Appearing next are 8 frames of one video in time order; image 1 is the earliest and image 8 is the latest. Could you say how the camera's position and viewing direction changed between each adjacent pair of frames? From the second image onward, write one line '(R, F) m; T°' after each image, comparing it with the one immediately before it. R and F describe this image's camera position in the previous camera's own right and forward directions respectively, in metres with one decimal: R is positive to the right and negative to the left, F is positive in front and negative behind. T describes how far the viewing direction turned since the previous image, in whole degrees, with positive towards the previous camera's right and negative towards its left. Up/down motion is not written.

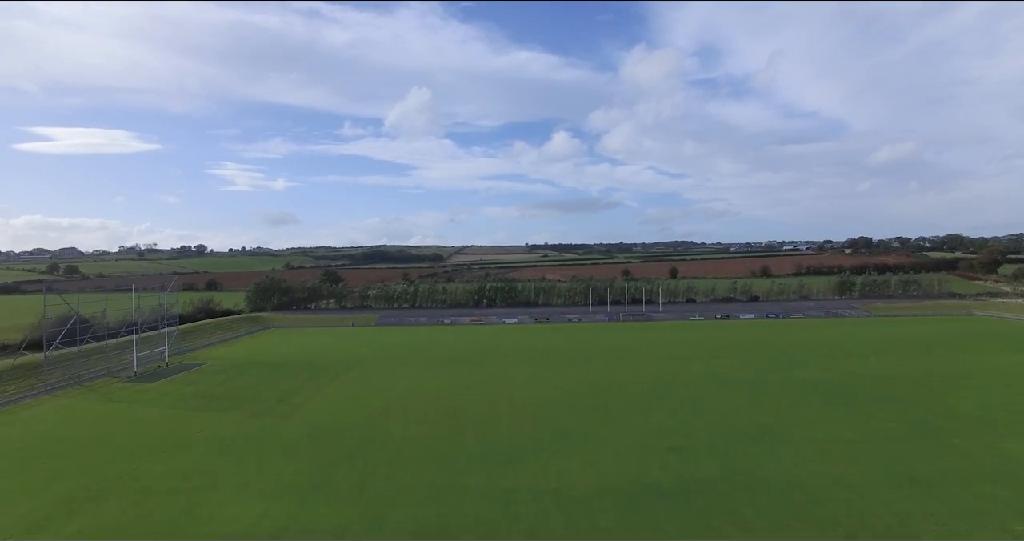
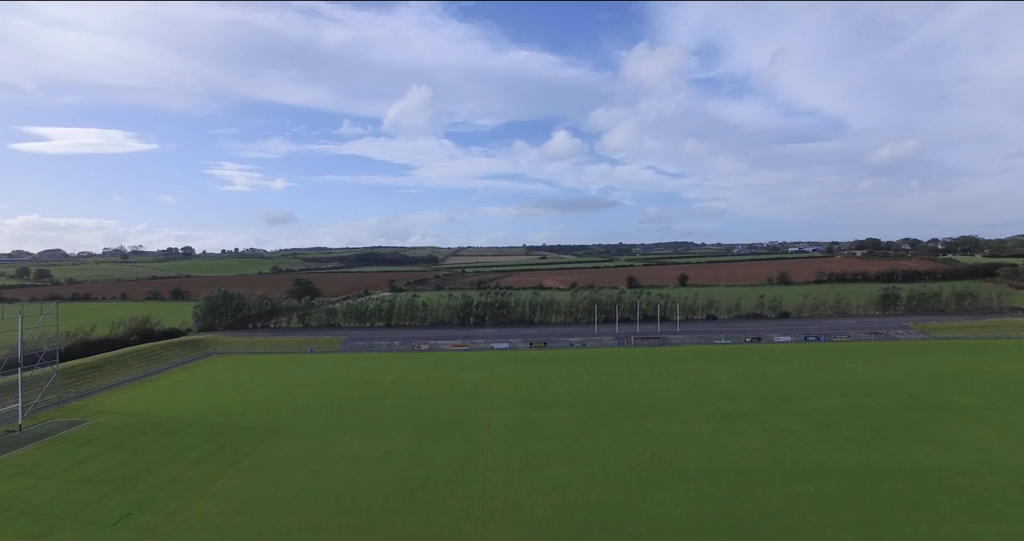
(+0.8, +9.7) m; 0°
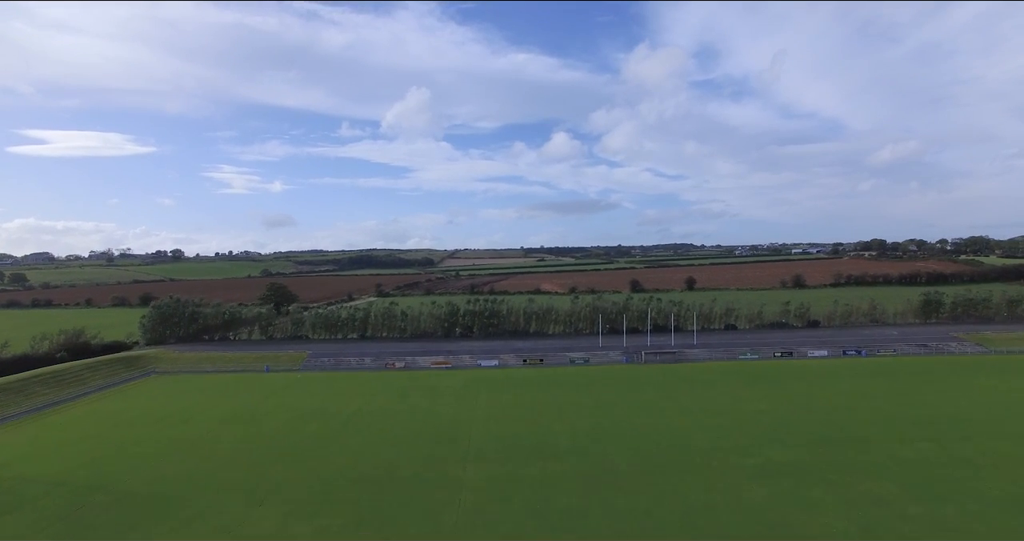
(+0.7, +7.2) m; 0°
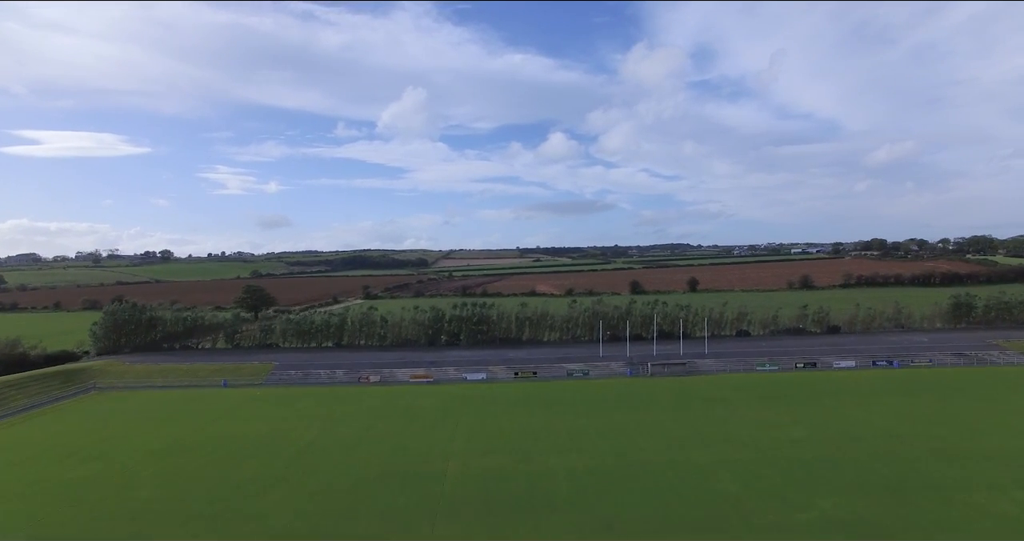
(+0.5, +4.9) m; 0°
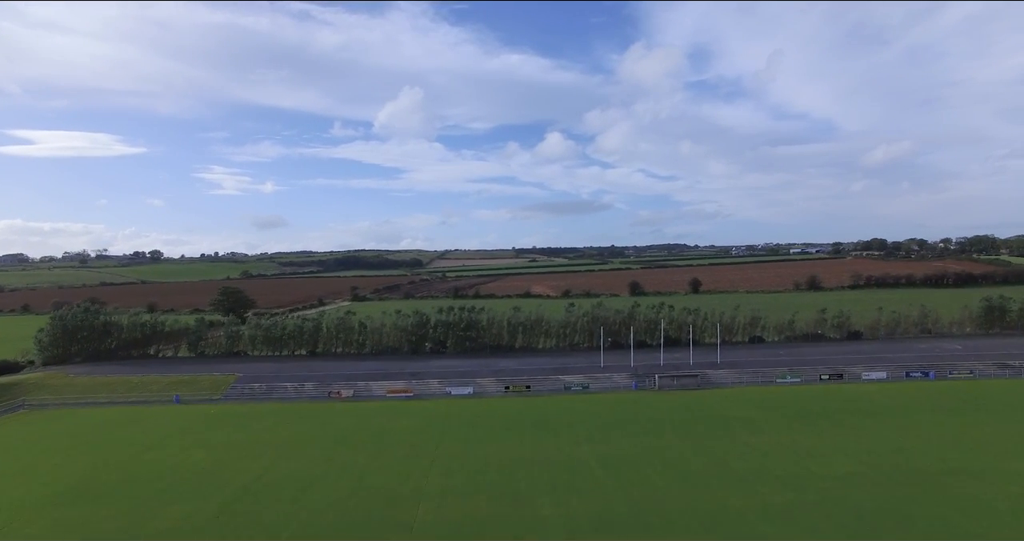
(+0.4, +4.3) m; 0°
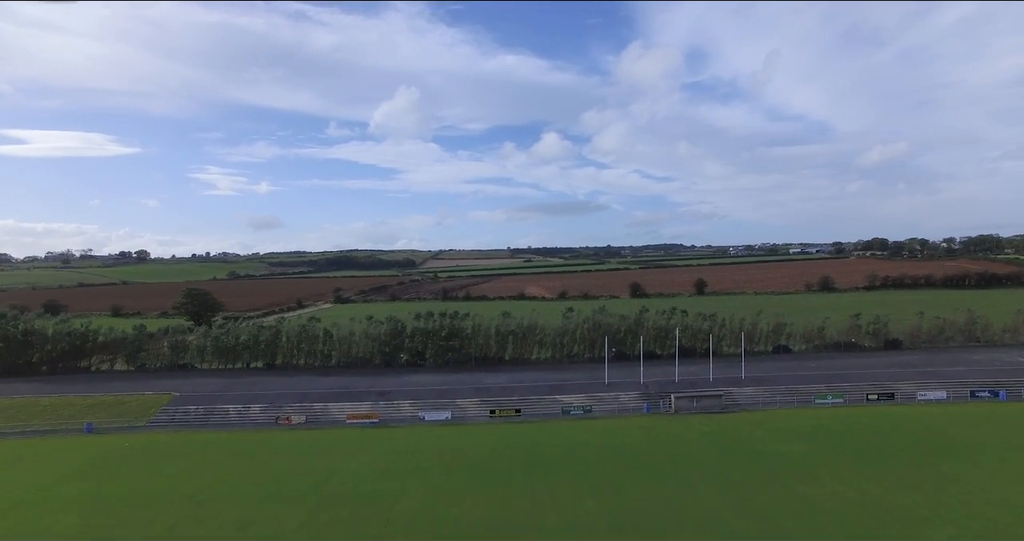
(+0.5, +5.9) m; 0°
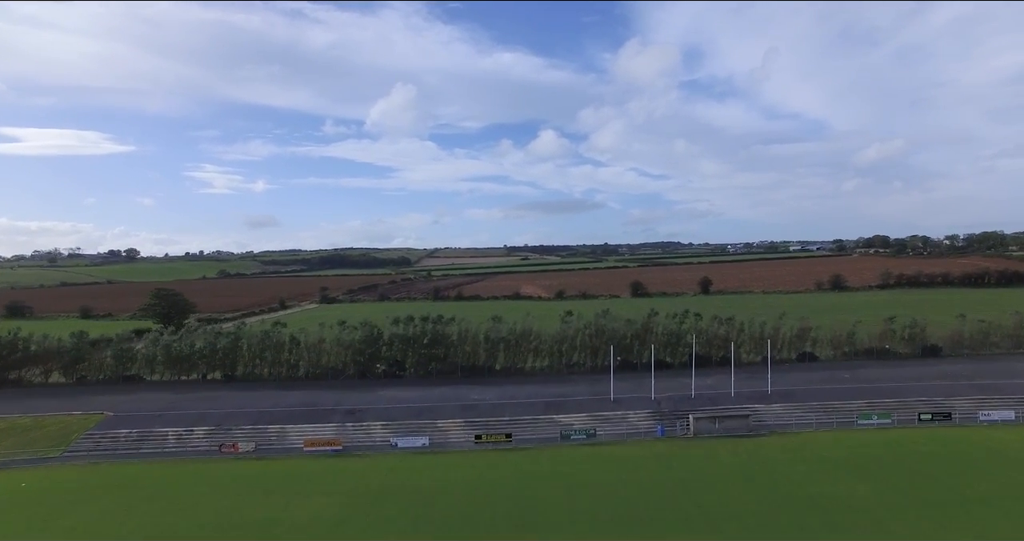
(+0.3, +4.5) m; 0°
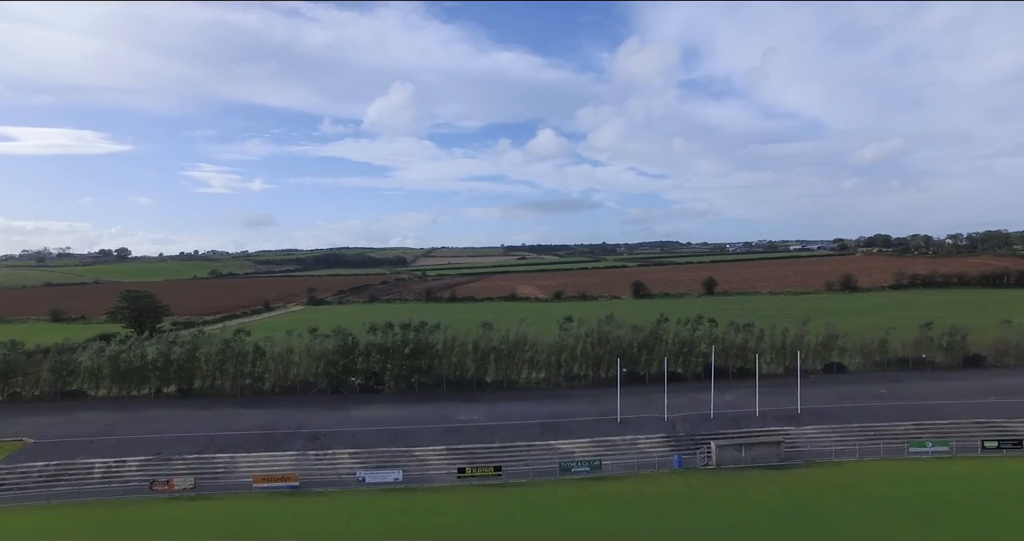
(+0.3, +3.8) m; 0°
